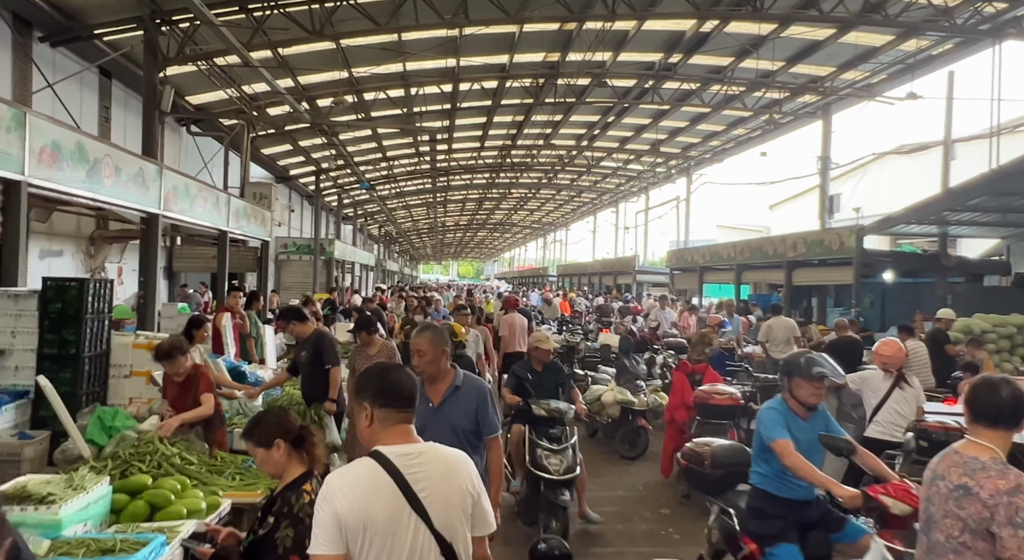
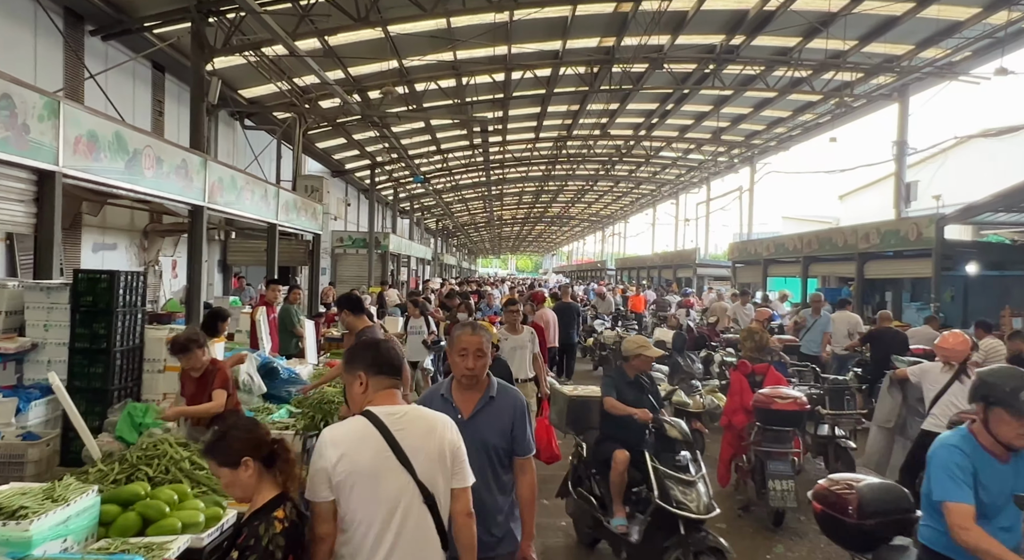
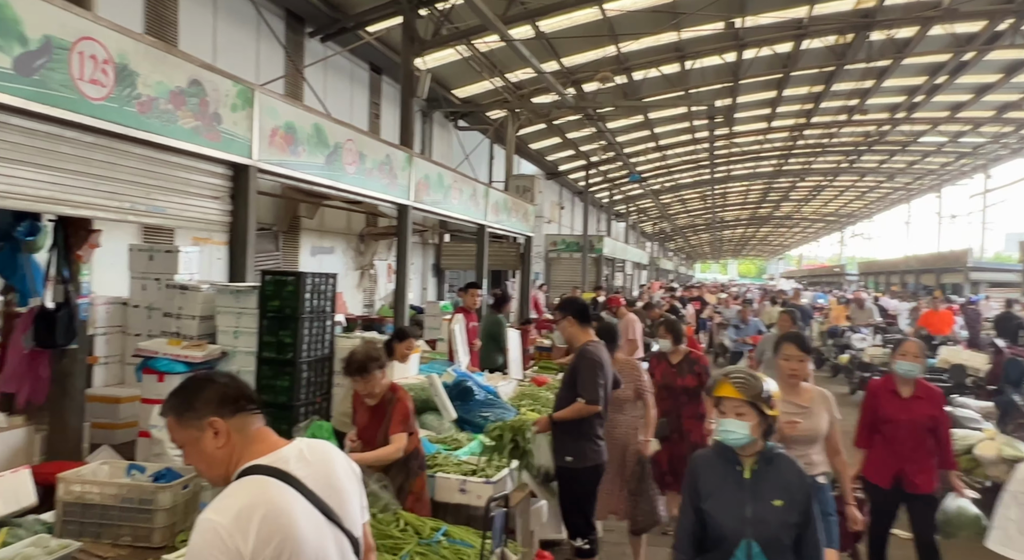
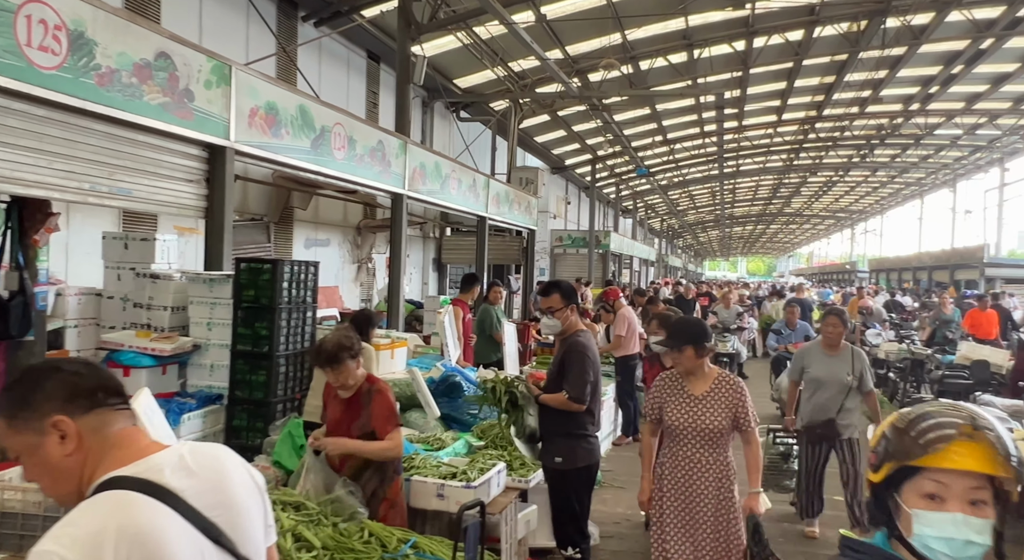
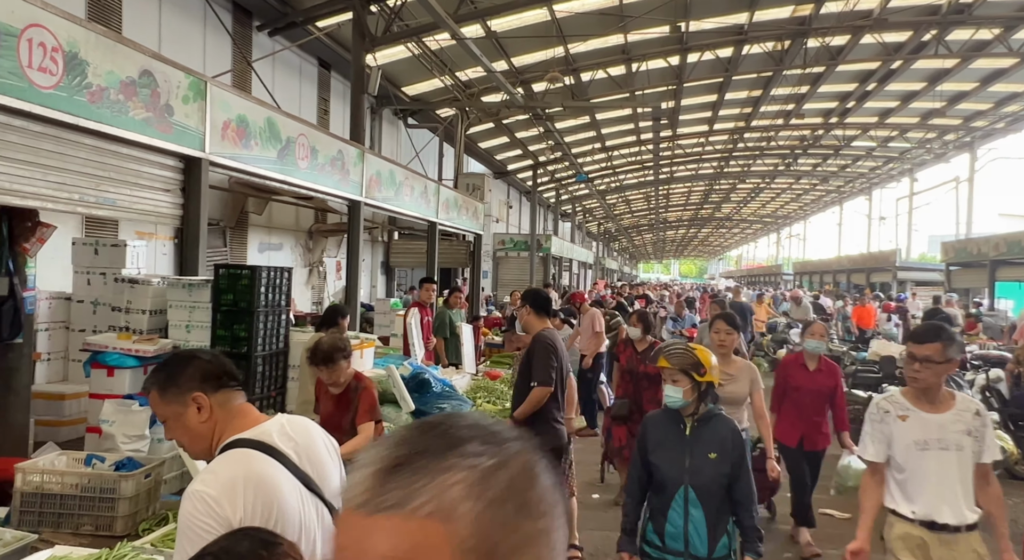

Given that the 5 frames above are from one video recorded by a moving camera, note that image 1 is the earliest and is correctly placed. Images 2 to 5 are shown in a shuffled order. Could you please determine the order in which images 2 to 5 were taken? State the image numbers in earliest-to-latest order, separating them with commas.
2, 5, 3, 4
